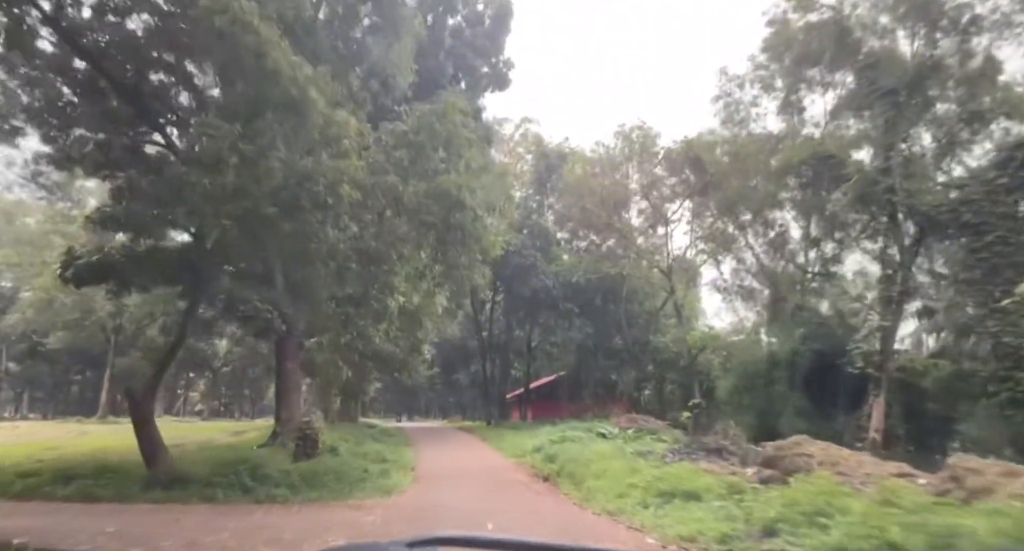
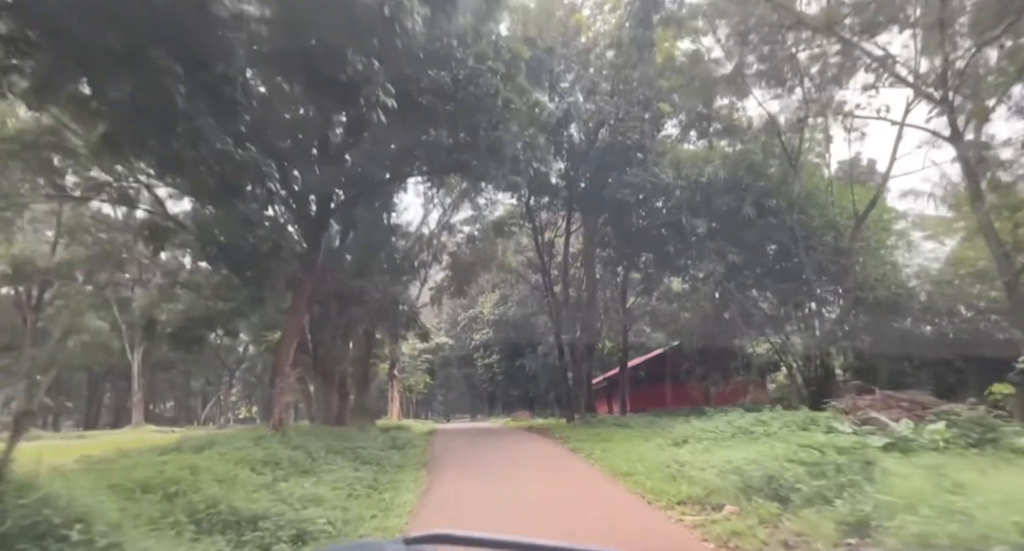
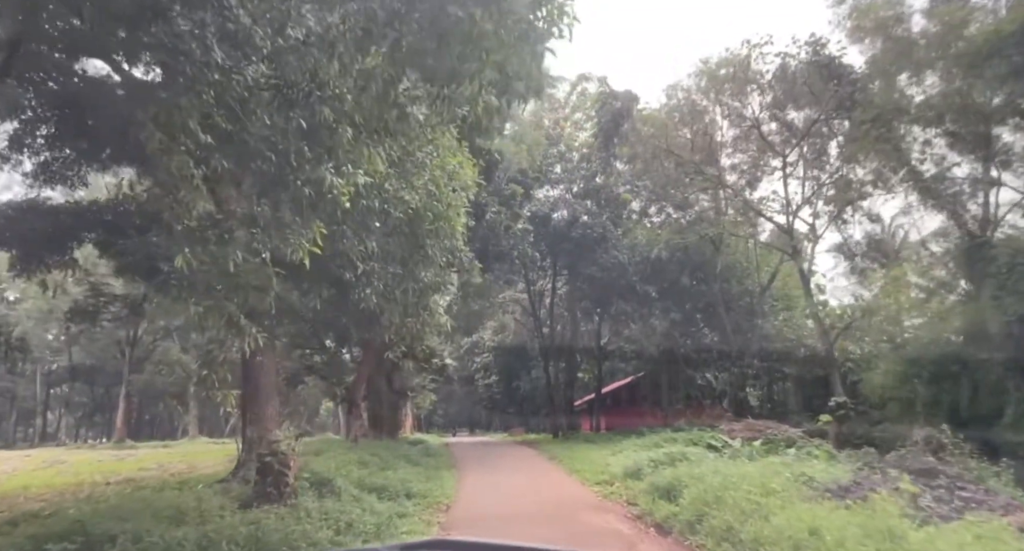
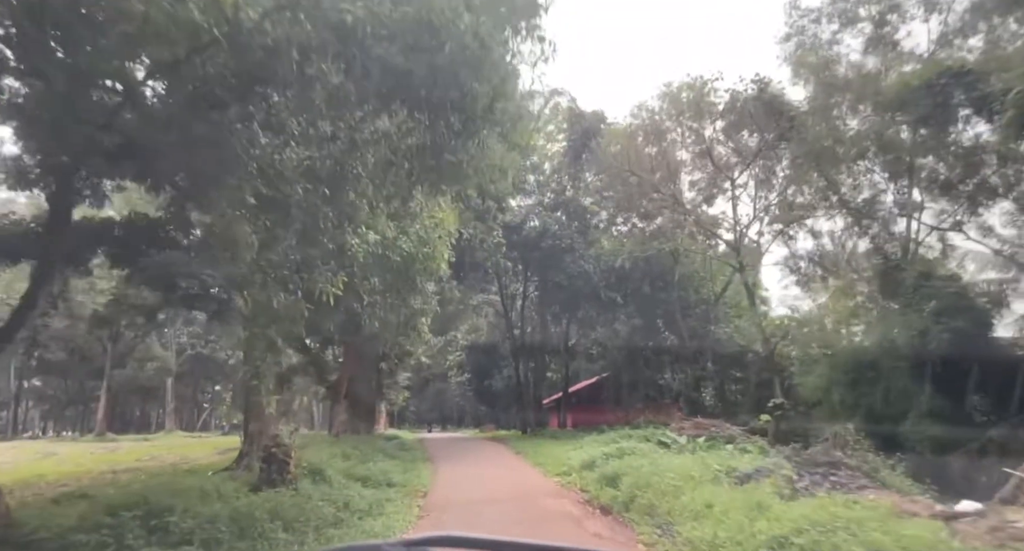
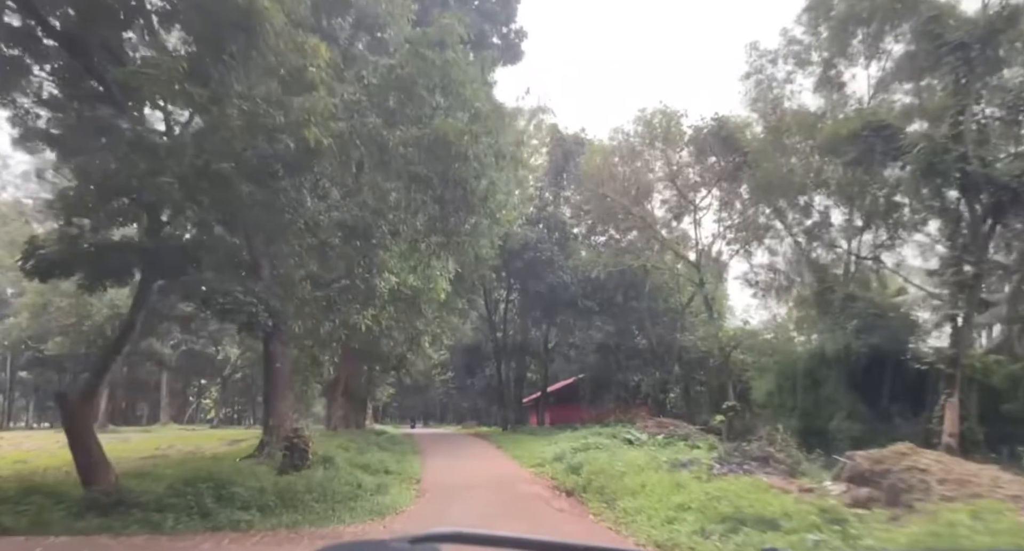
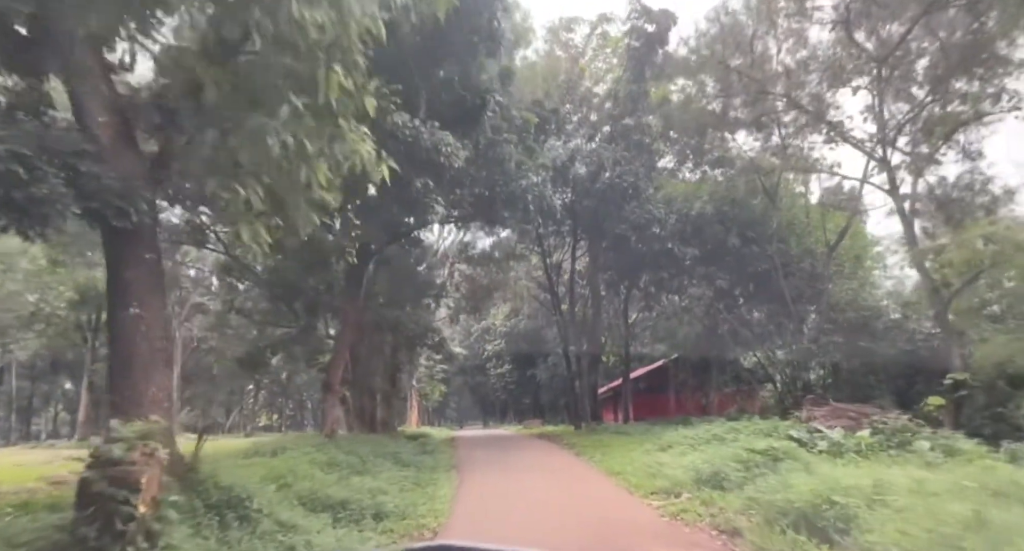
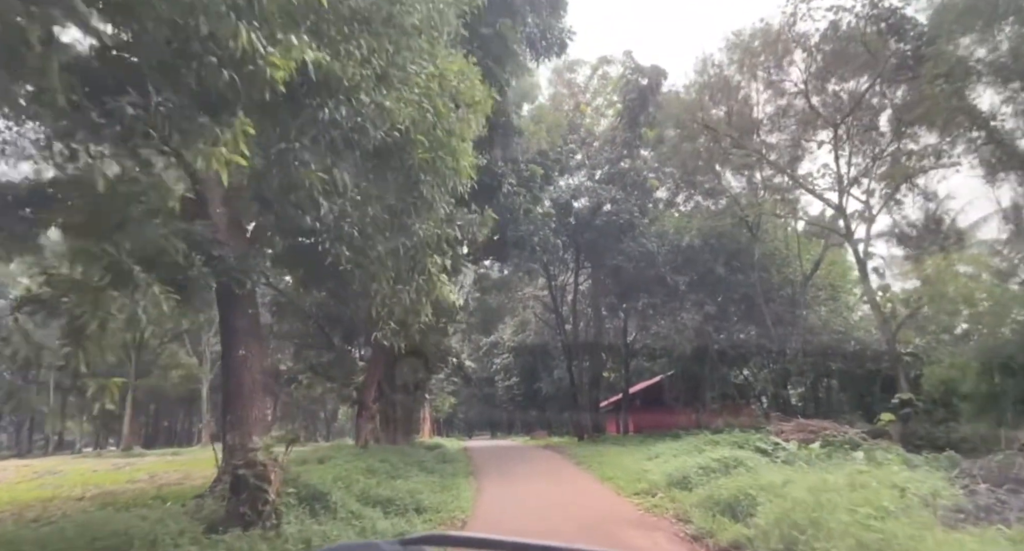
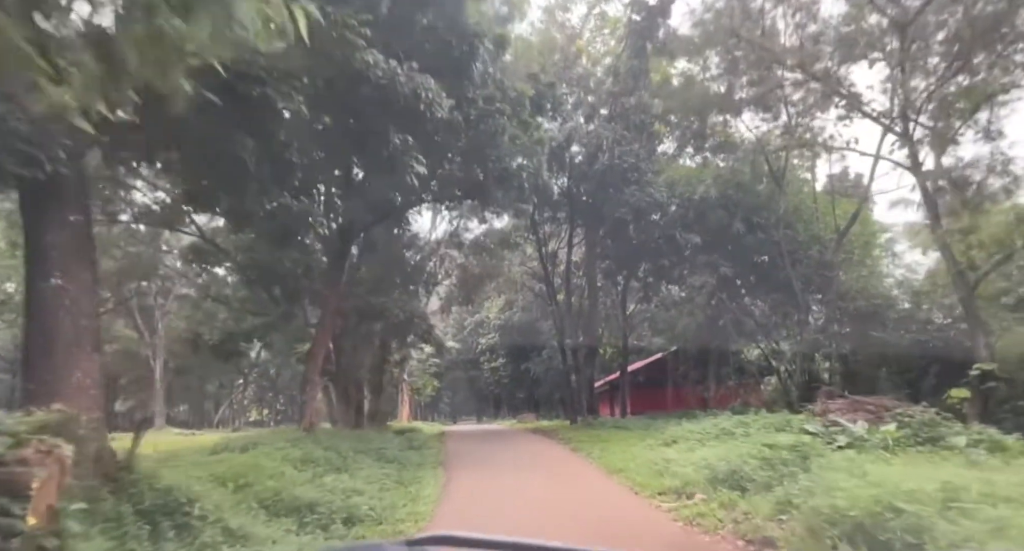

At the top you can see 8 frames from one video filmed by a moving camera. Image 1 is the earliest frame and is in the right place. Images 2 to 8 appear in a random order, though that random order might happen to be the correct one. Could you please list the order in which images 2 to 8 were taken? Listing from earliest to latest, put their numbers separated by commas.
5, 4, 3, 7, 6, 8, 2
